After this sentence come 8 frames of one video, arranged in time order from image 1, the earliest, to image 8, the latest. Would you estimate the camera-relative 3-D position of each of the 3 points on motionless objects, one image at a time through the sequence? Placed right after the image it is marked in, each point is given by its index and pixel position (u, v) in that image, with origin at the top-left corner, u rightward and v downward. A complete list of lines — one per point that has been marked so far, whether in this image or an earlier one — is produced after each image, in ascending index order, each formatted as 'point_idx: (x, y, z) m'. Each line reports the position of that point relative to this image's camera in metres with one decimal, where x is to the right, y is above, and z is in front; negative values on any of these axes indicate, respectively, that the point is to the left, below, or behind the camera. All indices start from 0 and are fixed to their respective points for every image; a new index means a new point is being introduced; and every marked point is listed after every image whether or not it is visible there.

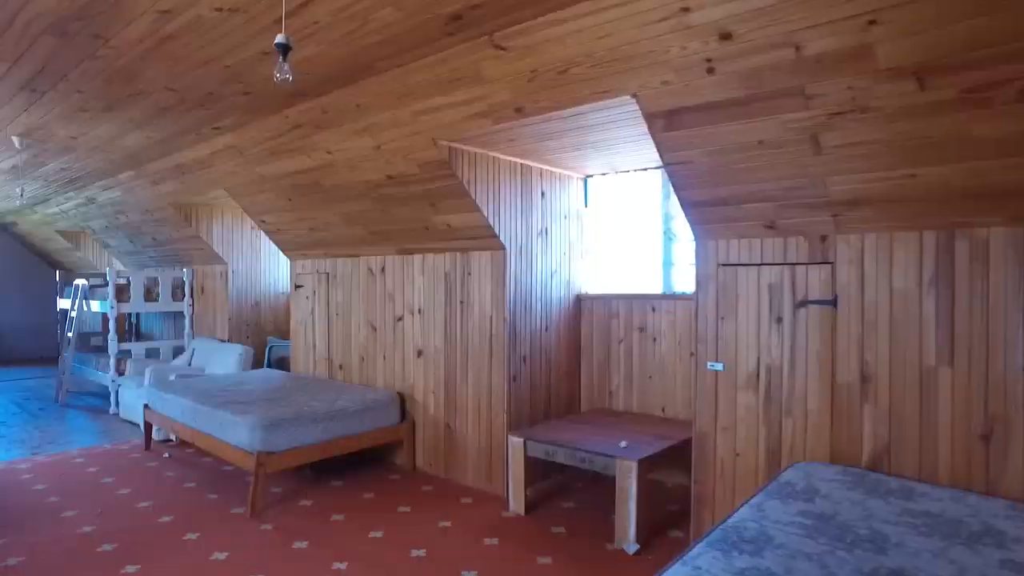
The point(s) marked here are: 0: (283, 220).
0: (-1.5, +0.5, +4.6) m
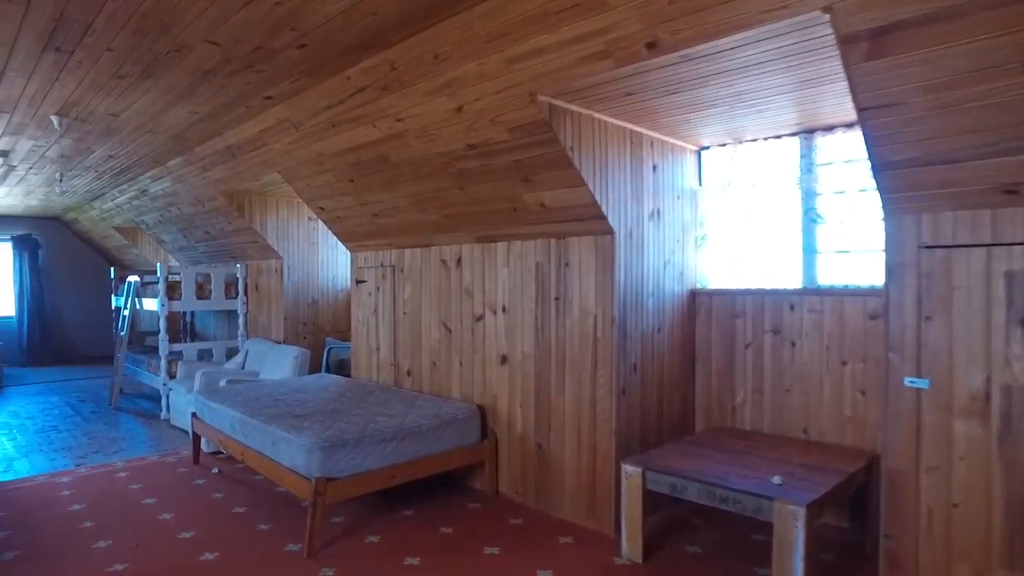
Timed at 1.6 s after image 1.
0: (-1.0, +0.5, +4.1) m
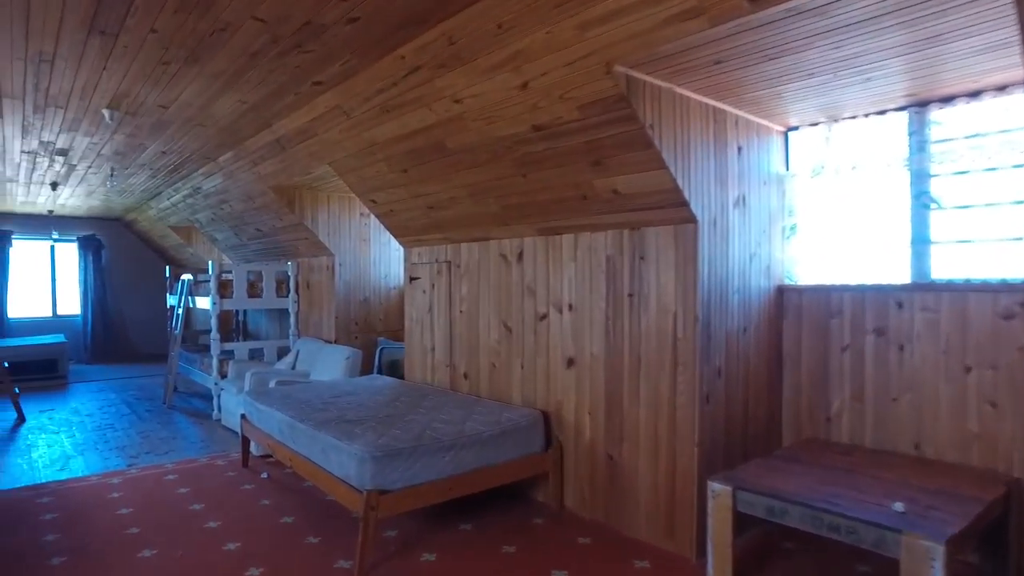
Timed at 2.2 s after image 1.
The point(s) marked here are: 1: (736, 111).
0: (-0.6, +0.5, +3.9) m
1: (+0.9, +0.7, +2.7) m
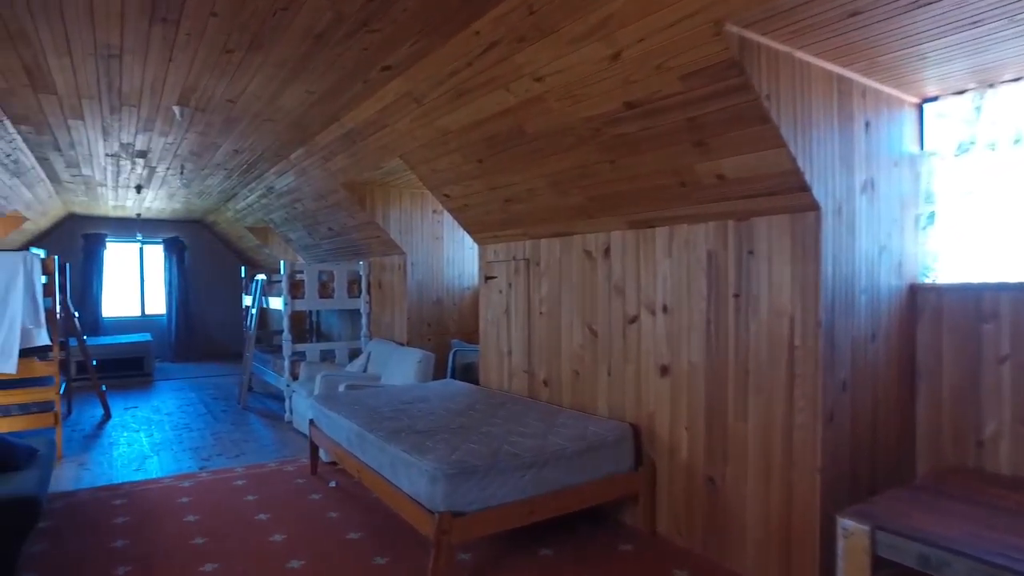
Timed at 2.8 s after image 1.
0: (-0.2, +0.5, +3.6) m
1: (+1.2, +0.7, +2.3) m
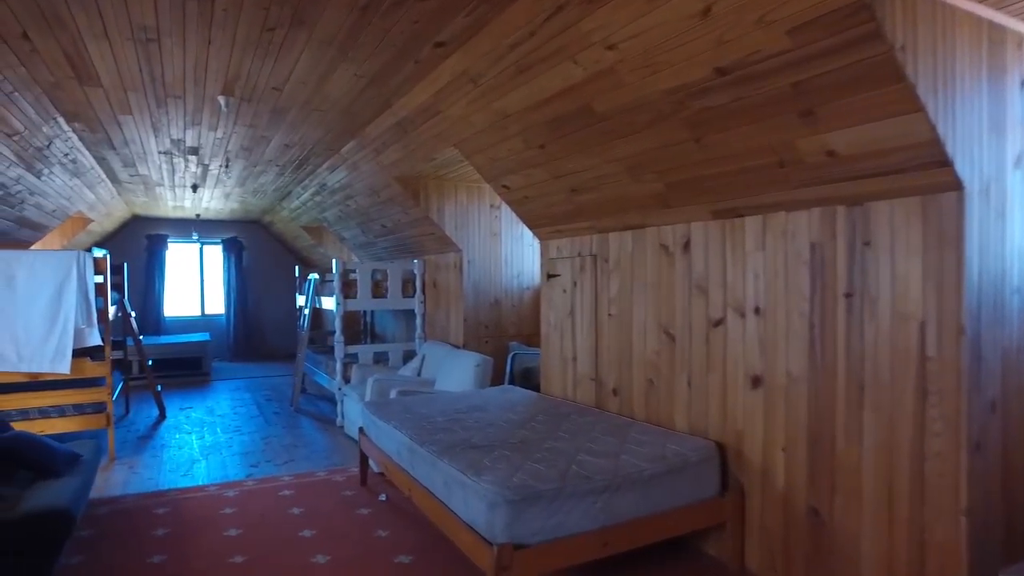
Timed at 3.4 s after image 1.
0: (+0.1, +0.5, +3.3) m
1: (+1.4, +0.7, +1.9) m
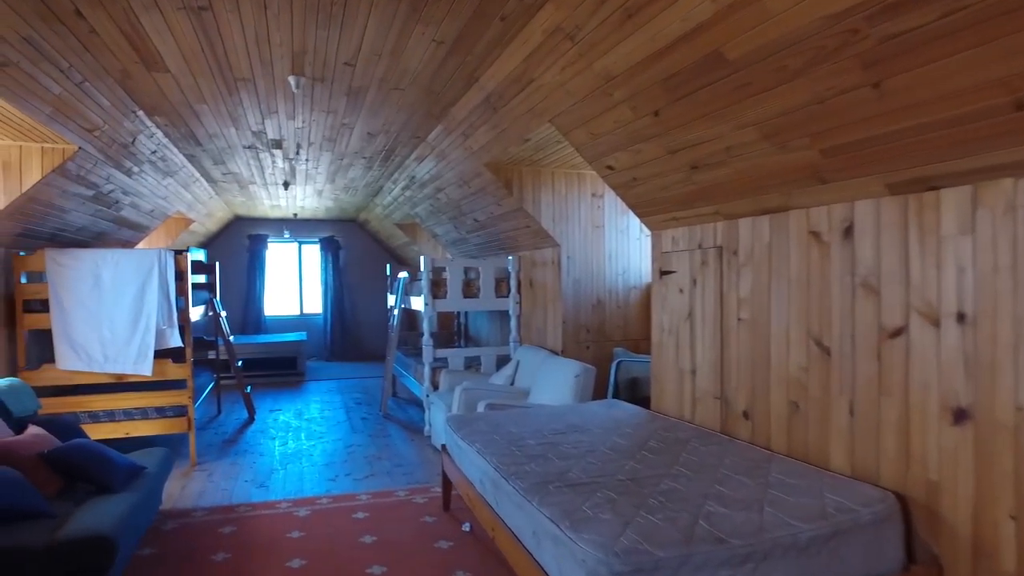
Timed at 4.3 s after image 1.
0: (+0.5, +0.5, +2.8) m
1: (+1.6, +0.7, +1.2) m
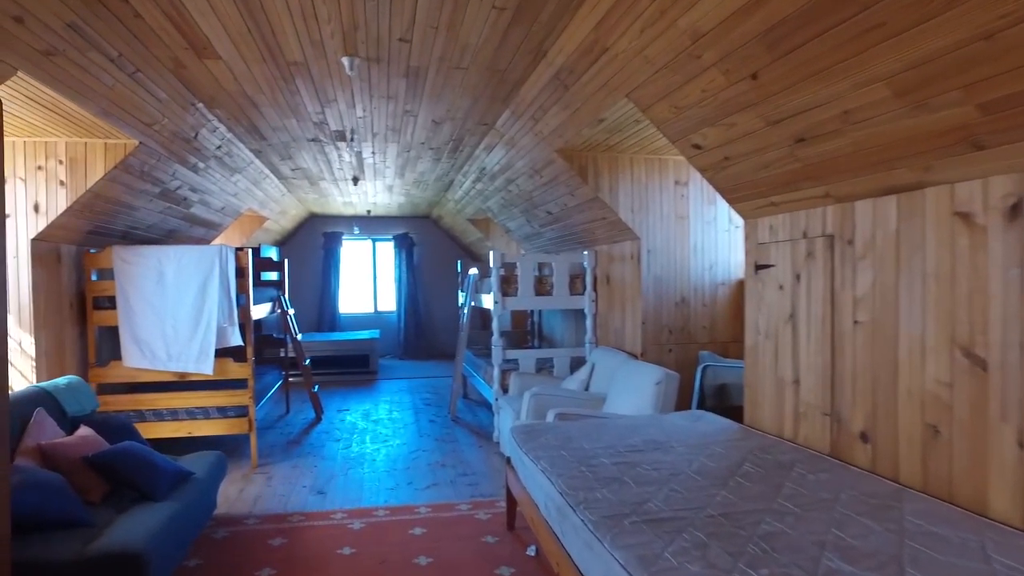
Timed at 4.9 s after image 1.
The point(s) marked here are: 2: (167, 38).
0: (+0.8, +0.5, +2.4) m
1: (+1.7, +0.7, +0.6) m
2: (-1.4, +1.1, +2.8) m
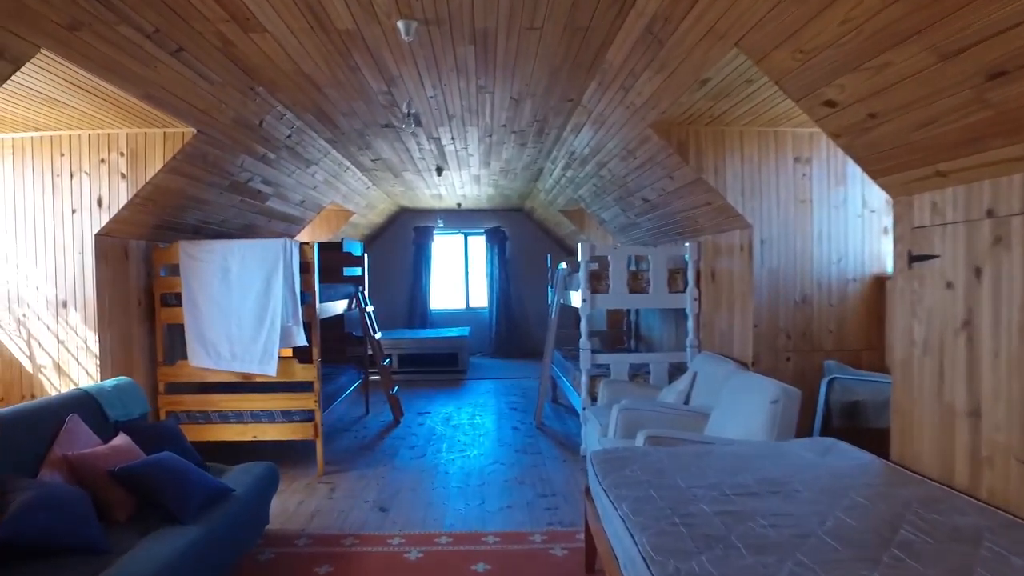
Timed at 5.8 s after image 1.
0: (+1.0, +0.6, +1.7) m
1: (+1.6, +0.7, -0.1) m
2: (-1.2, +1.1, +2.5) m
